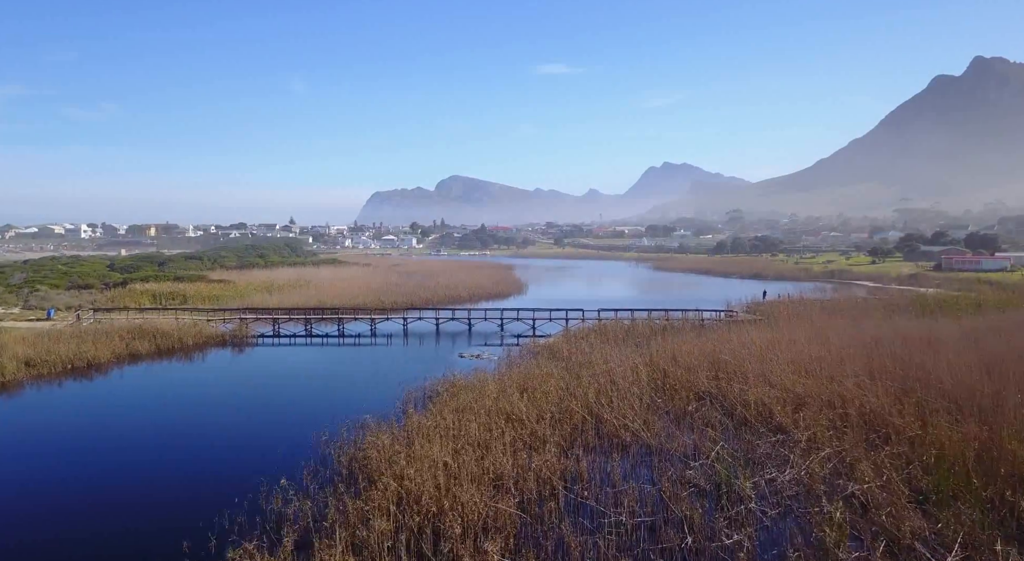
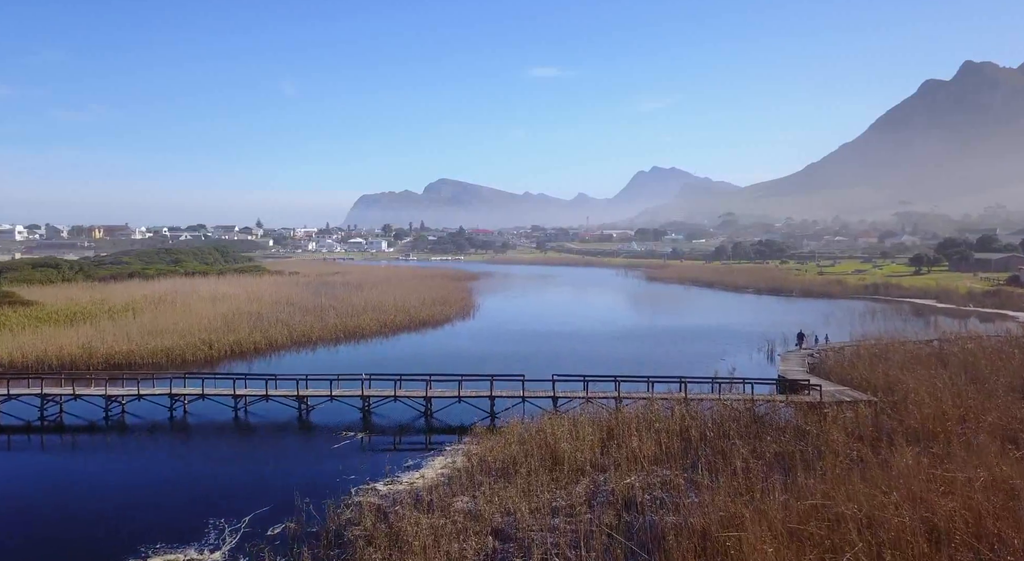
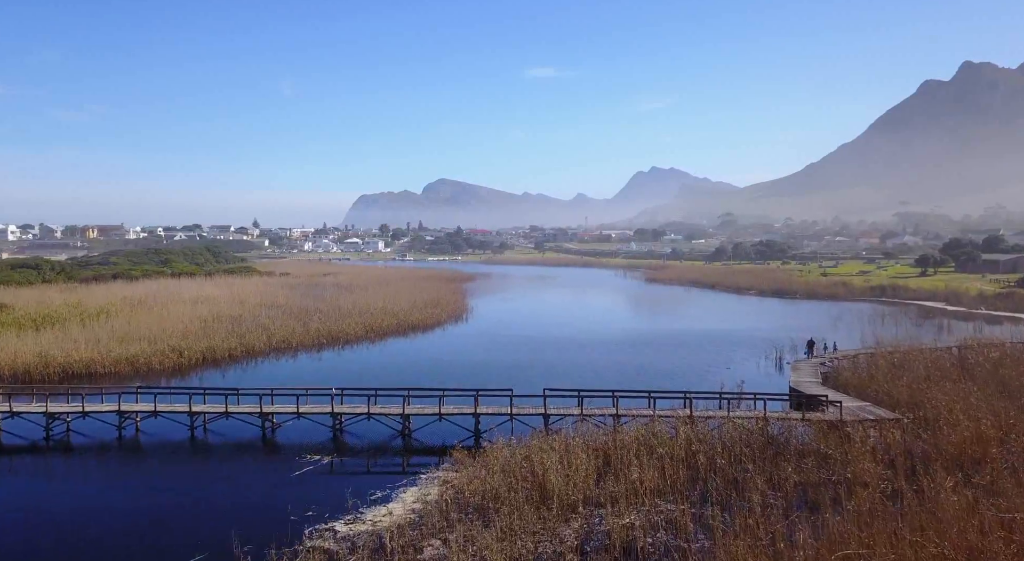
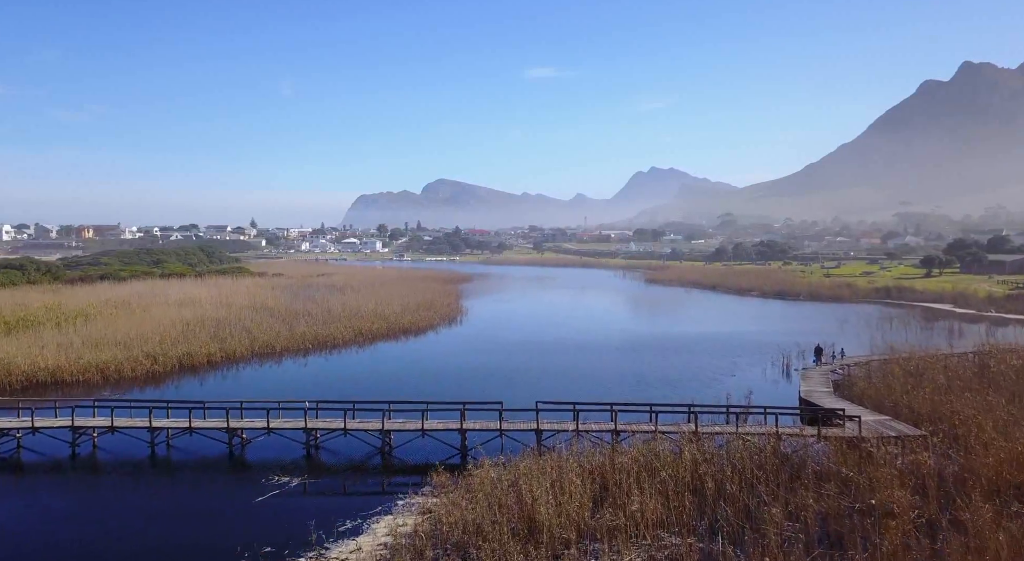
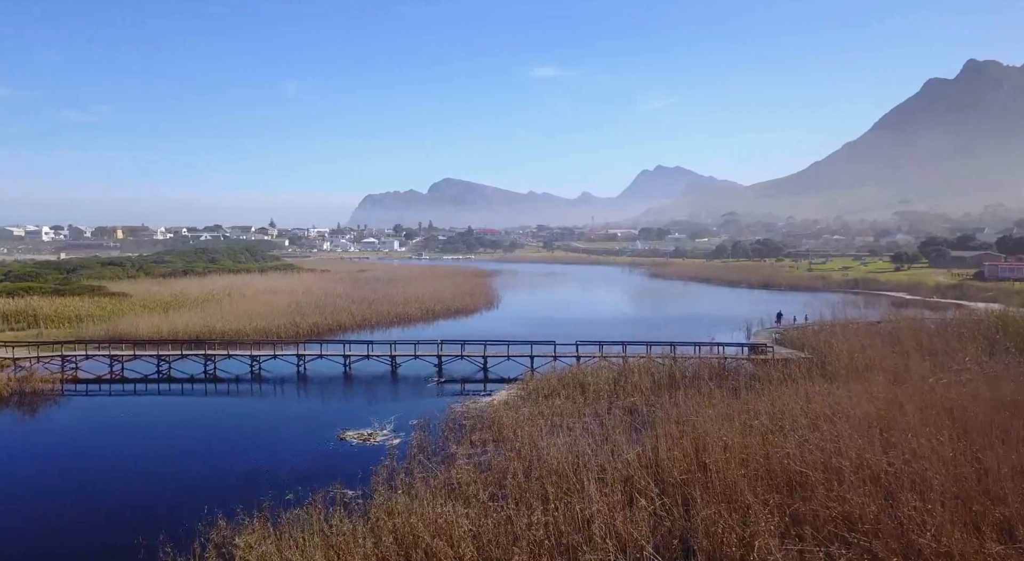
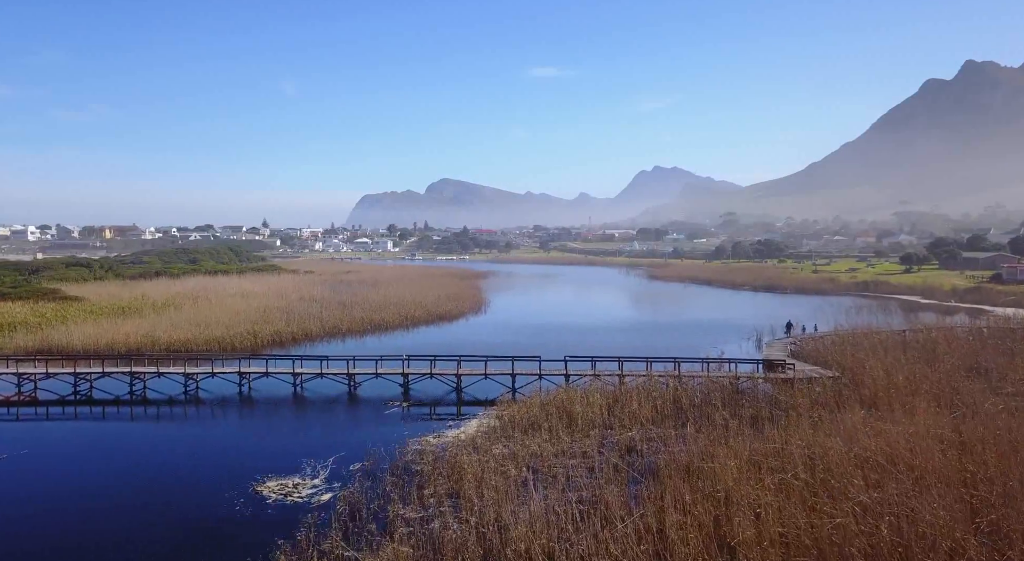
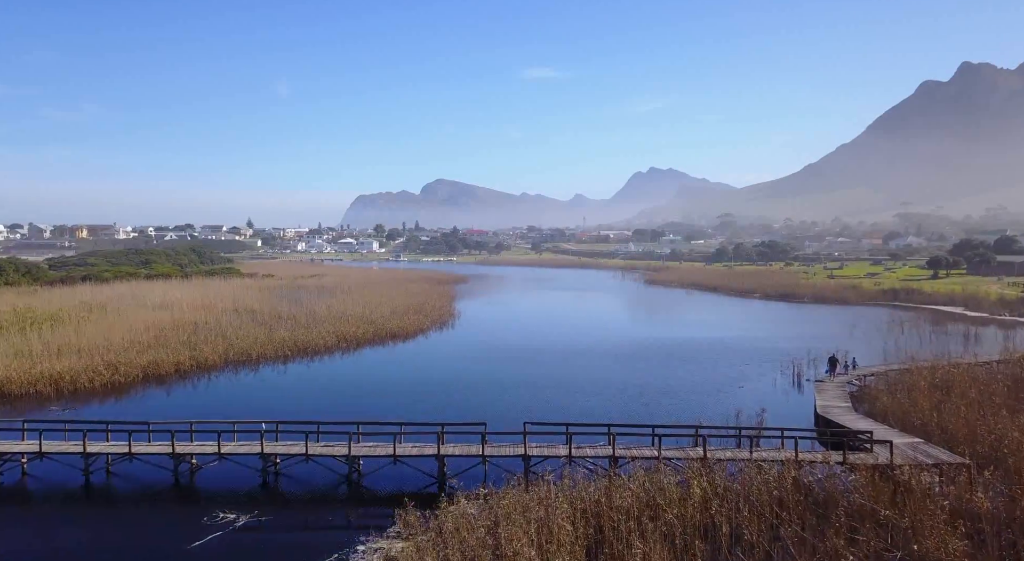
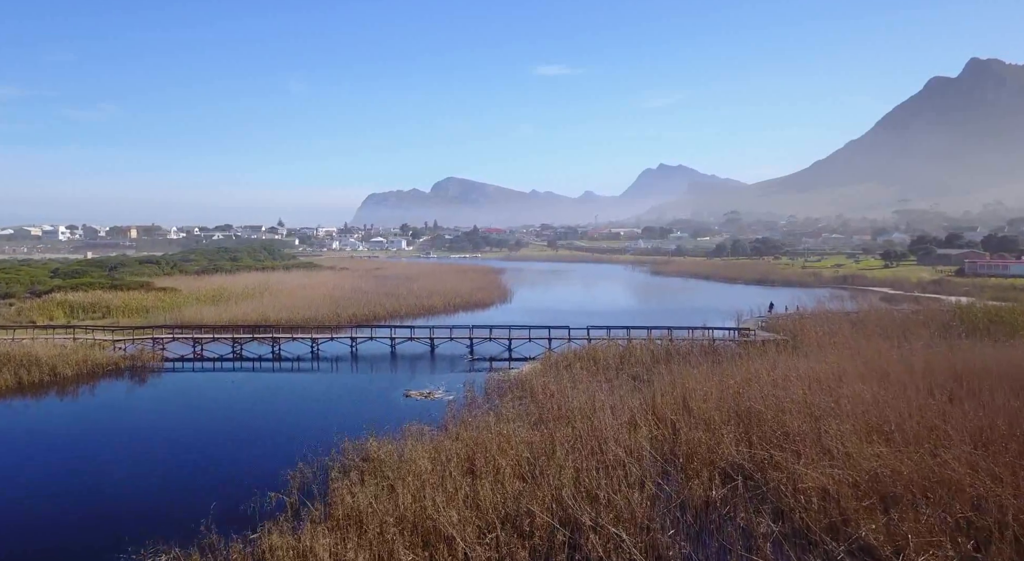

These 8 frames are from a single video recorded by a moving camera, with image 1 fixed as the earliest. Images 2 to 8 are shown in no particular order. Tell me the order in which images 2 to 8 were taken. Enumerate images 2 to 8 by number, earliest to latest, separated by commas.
8, 5, 6, 2, 3, 4, 7
